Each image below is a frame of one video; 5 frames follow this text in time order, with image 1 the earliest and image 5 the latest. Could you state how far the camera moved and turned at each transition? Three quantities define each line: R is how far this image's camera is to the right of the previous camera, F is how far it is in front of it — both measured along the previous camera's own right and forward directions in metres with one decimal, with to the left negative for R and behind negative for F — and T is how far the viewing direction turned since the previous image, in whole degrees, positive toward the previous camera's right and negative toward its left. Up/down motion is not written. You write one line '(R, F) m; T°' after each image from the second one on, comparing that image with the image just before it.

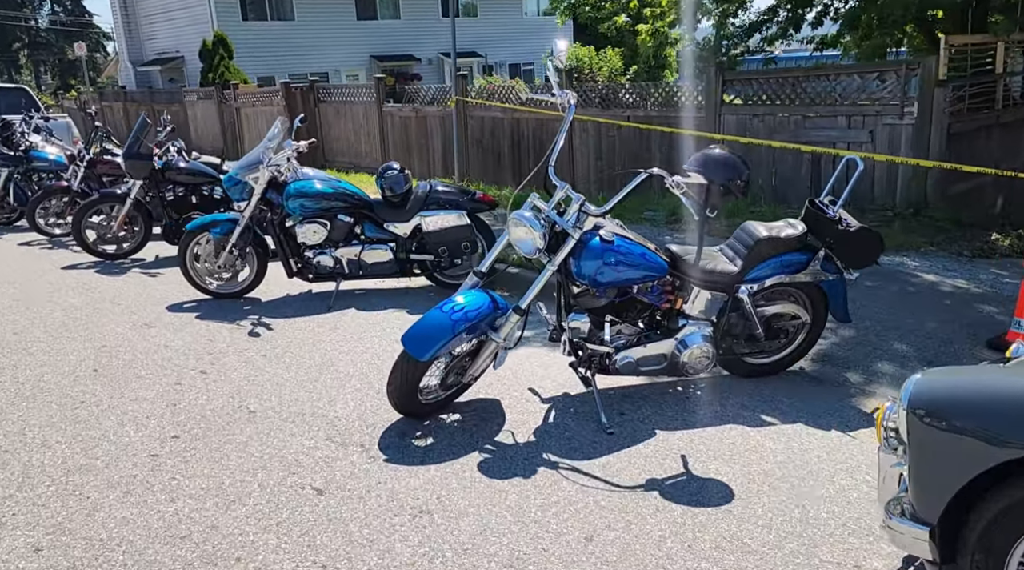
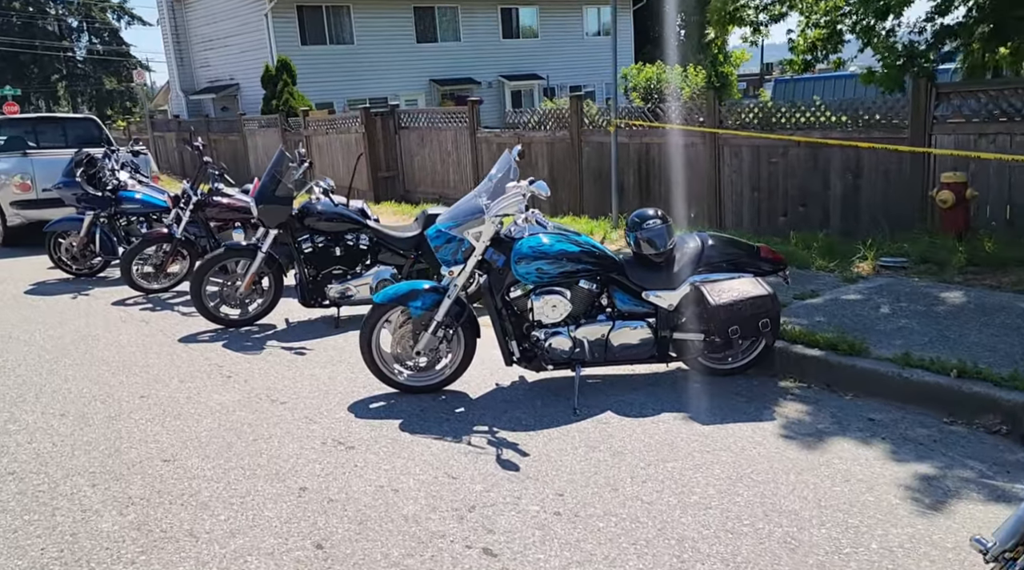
(-1.5, +1.8) m; -2°
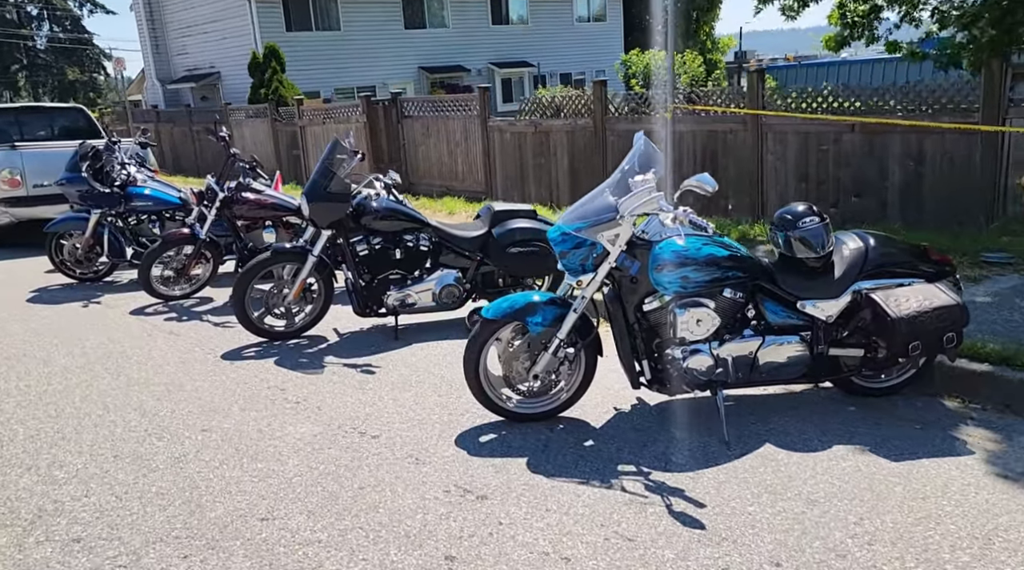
(-0.8, +0.8) m; +2°
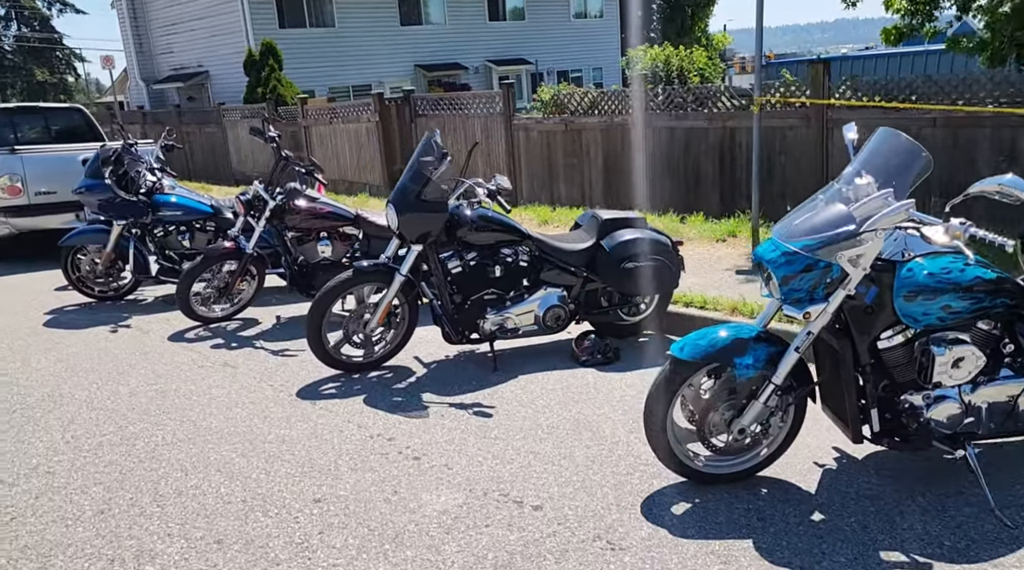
(-0.9, +0.9) m; +1°
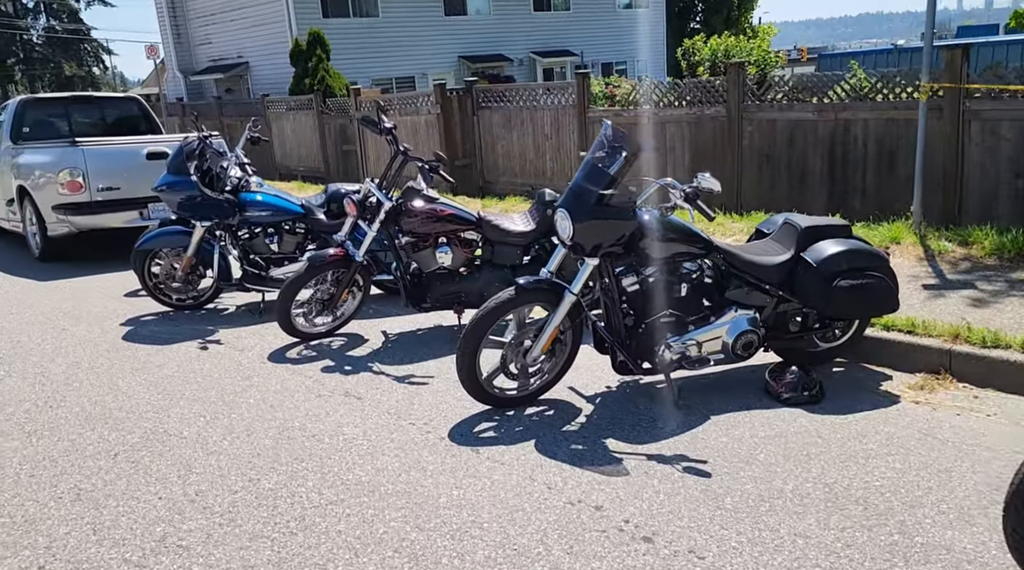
(-0.9, +1.0) m; -1°
